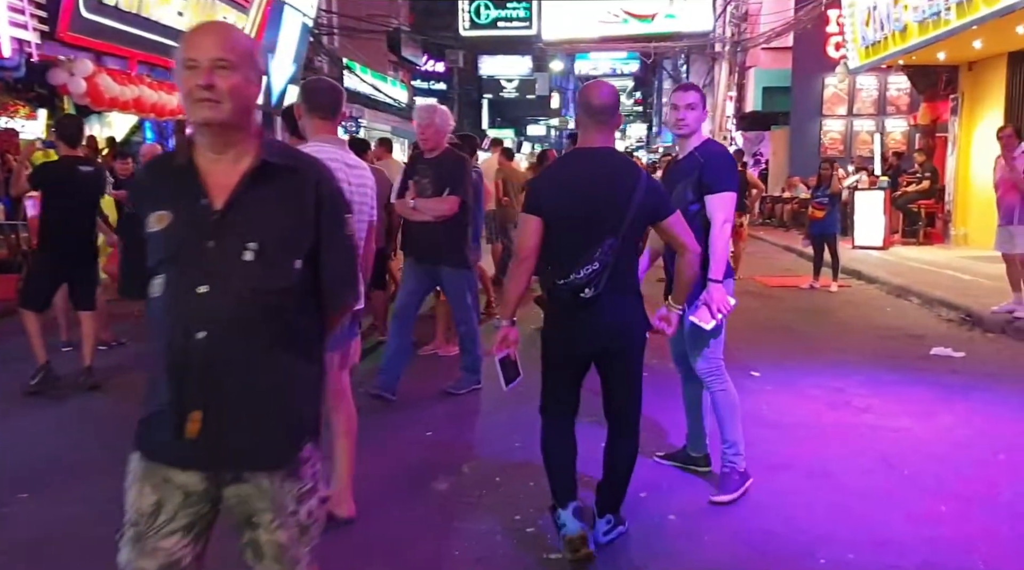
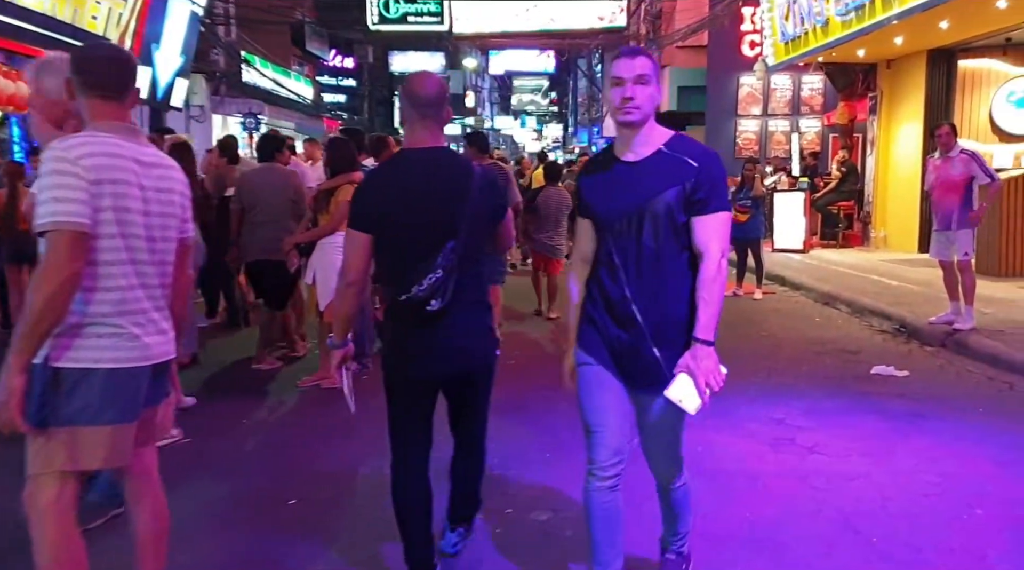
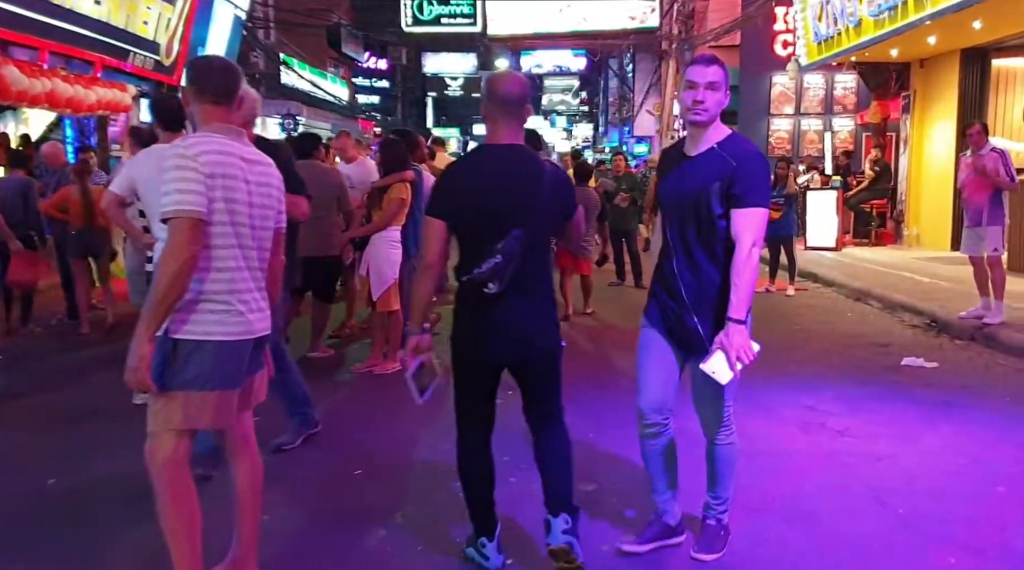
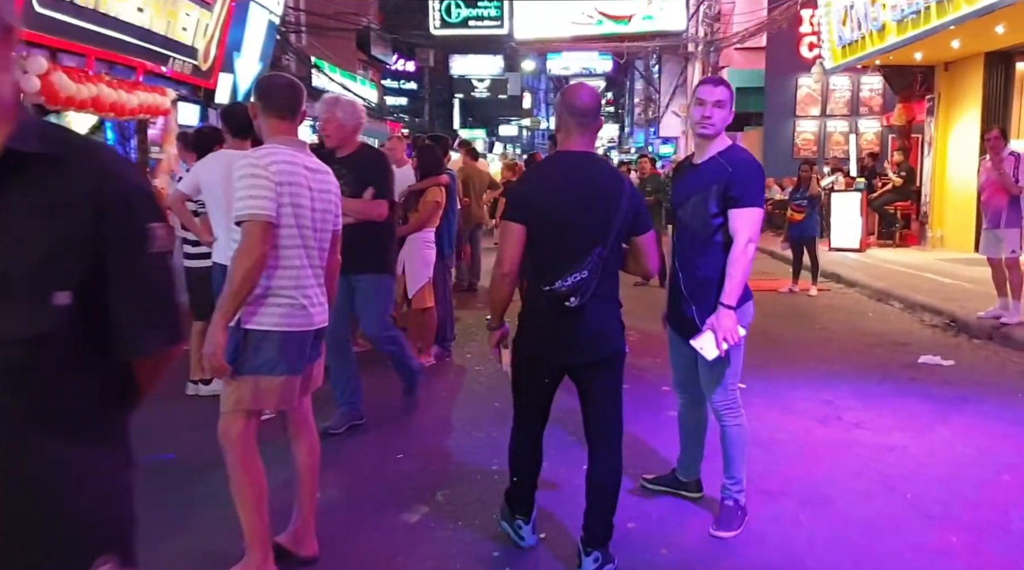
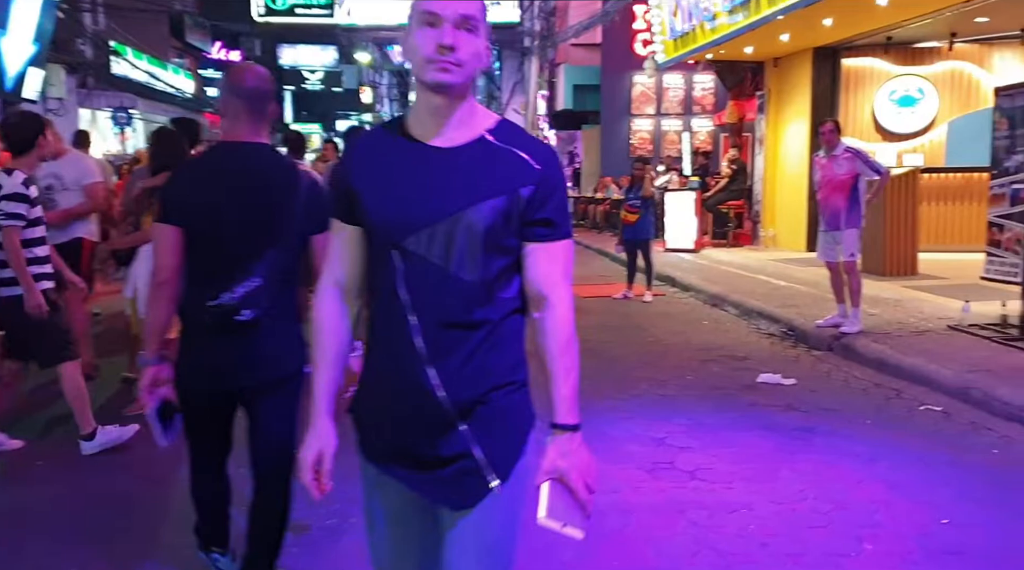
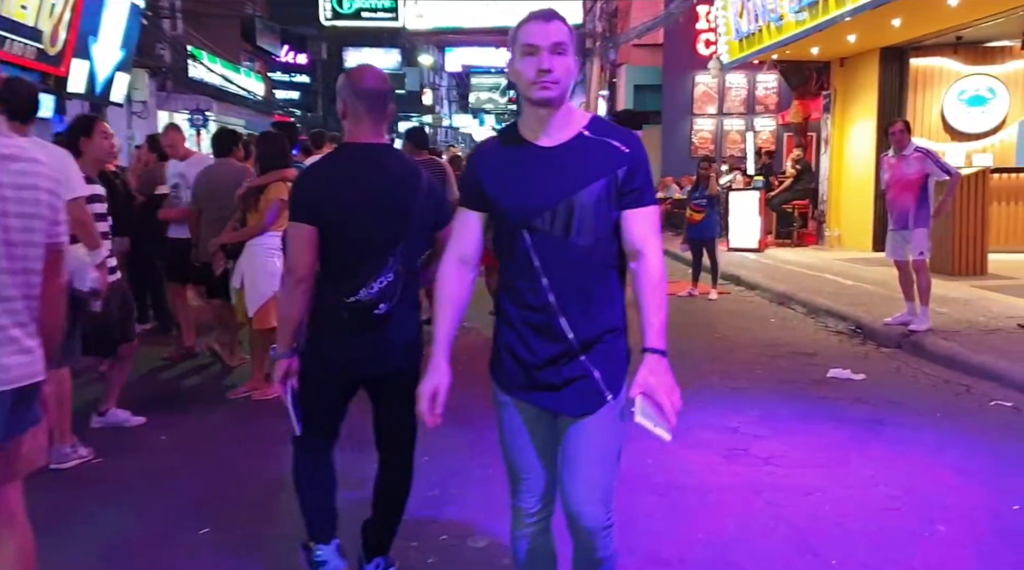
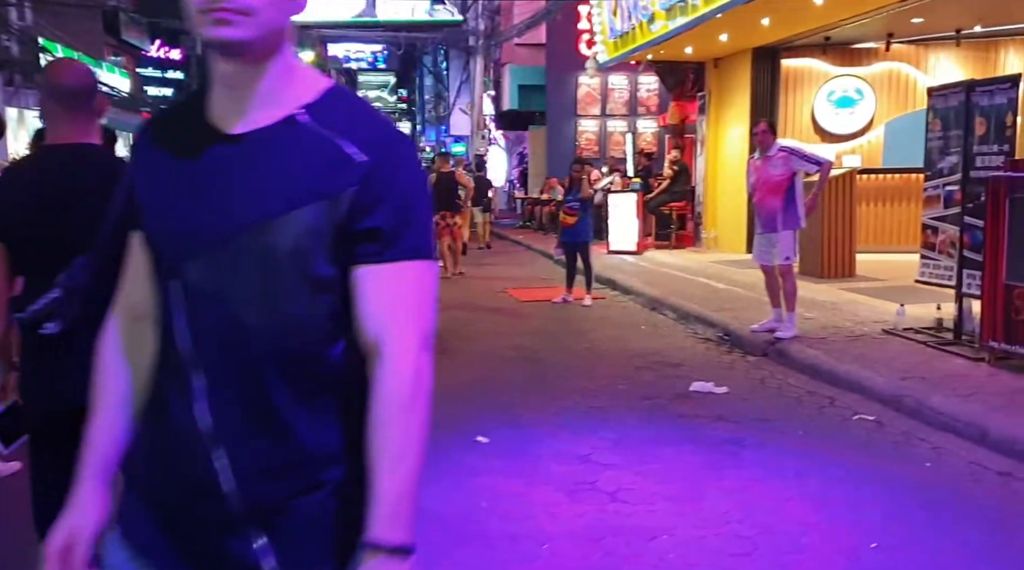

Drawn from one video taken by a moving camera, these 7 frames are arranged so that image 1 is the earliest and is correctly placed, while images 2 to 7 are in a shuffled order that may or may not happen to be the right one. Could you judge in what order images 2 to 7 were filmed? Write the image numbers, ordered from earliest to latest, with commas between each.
4, 3, 2, 6, 5, 7
